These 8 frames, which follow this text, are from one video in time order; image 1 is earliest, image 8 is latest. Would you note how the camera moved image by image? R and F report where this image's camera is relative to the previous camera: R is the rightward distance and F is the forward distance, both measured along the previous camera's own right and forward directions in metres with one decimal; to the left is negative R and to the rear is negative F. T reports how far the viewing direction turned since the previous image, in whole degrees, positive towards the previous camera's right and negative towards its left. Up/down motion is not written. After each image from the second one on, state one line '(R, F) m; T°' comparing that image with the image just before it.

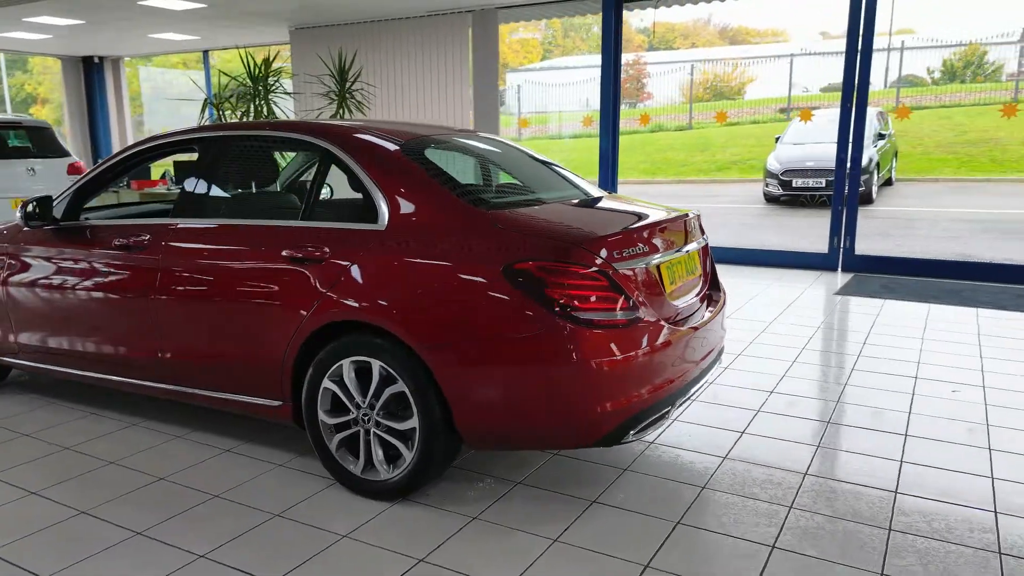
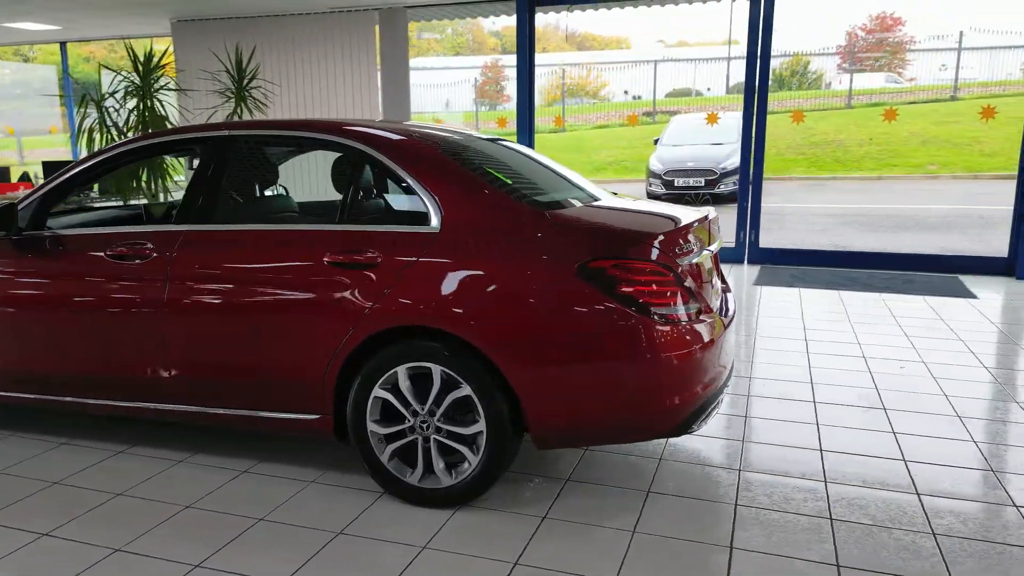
(-0.7, +0.1) m; +10°
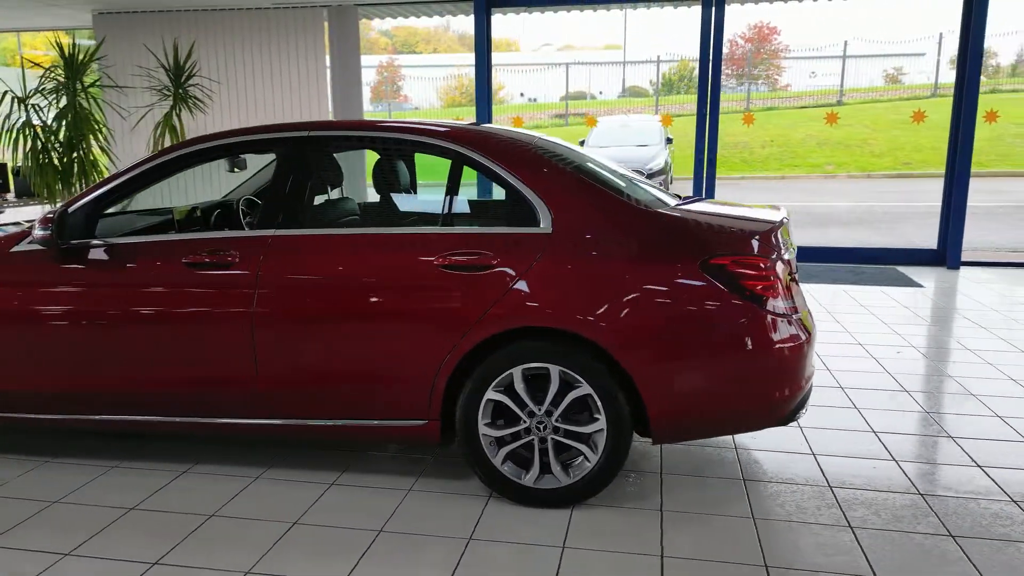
(-0.8, 0.0) m; +8°
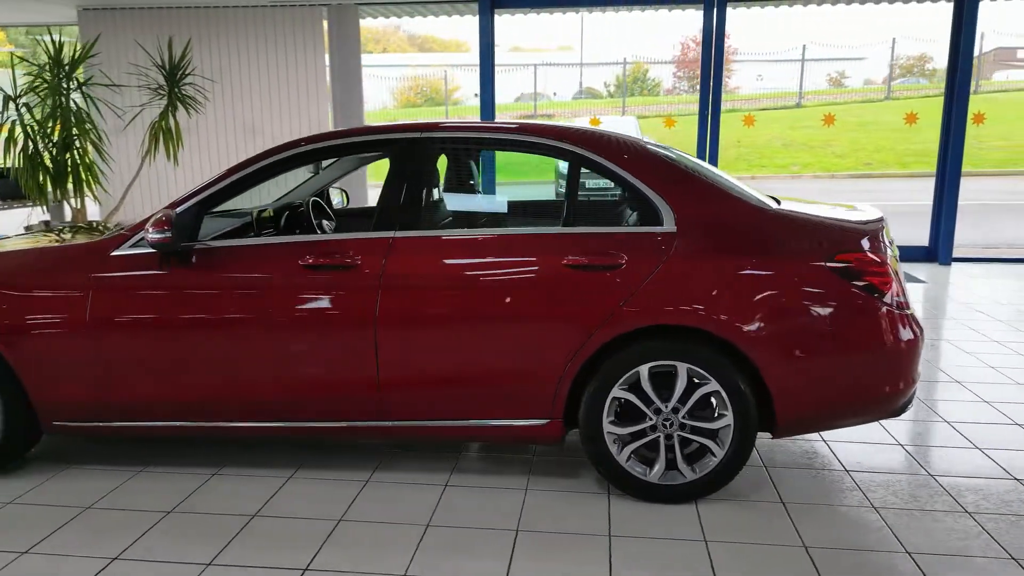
(-0.6, 0.0) m; +4°
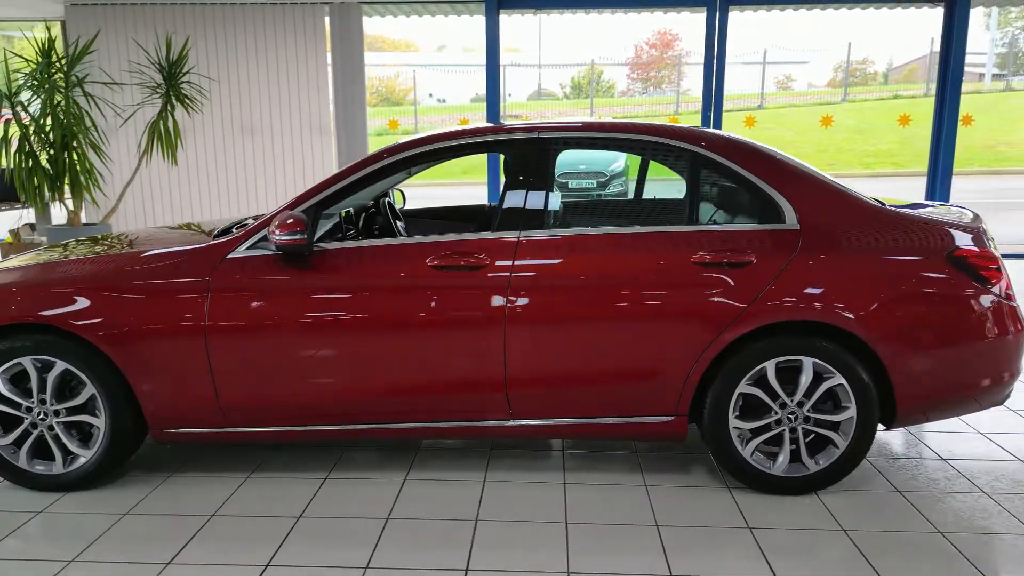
(-0.7, 0.0) m; +4°
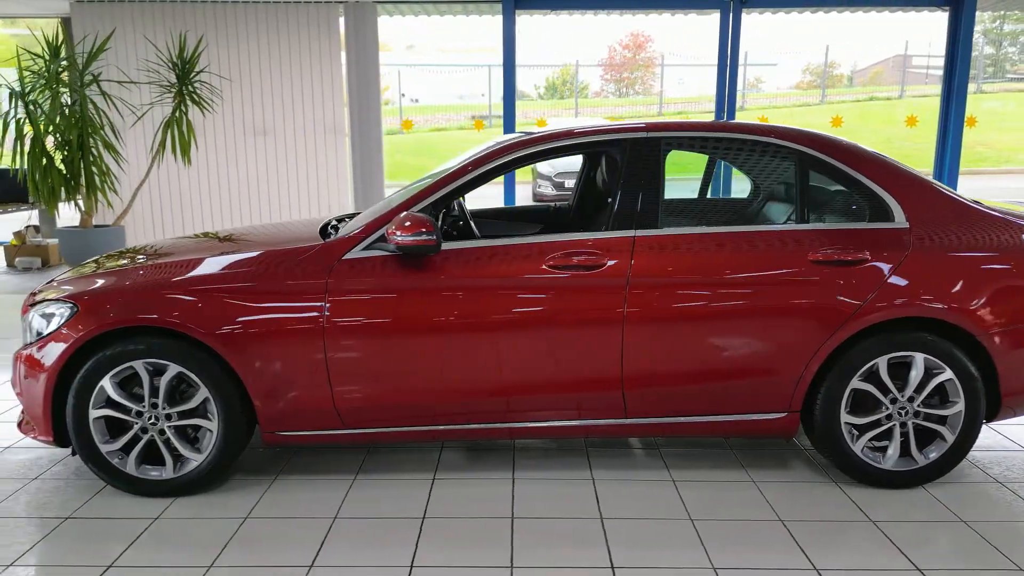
(-0.6, 0.0) m; +2°
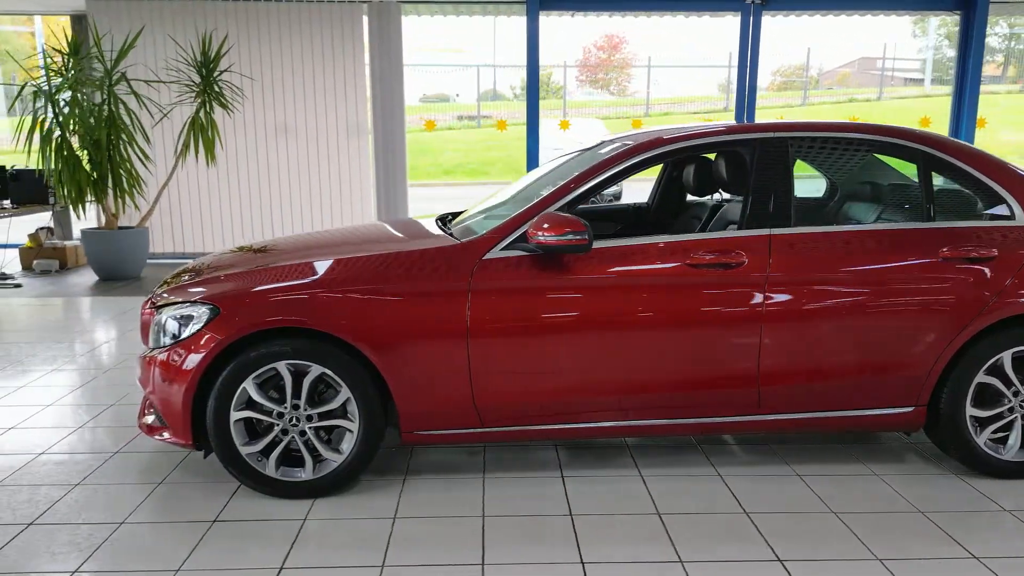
(-0.6, 0.0) m; +2°
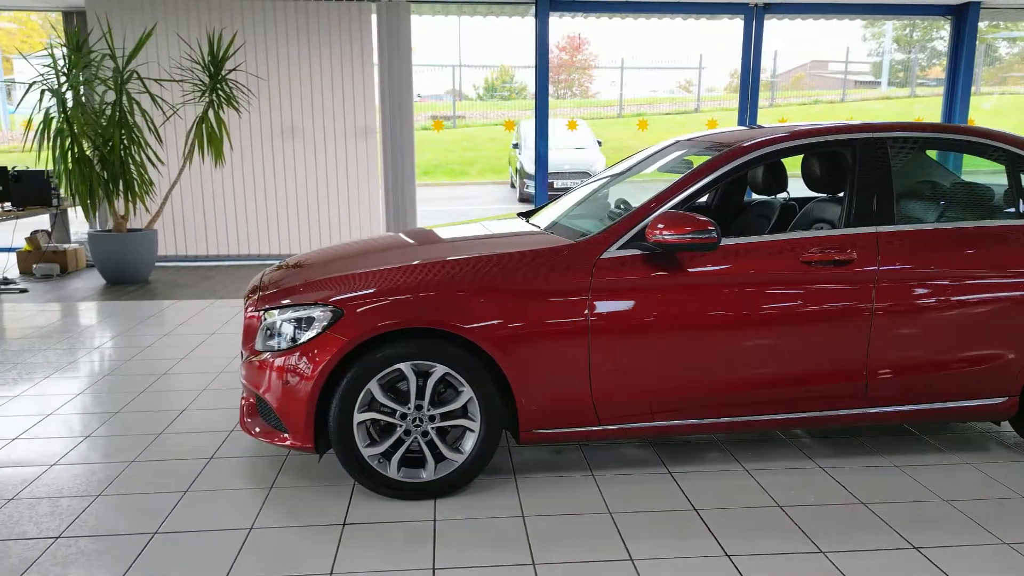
(-0.6, 0.0) m; +3°
